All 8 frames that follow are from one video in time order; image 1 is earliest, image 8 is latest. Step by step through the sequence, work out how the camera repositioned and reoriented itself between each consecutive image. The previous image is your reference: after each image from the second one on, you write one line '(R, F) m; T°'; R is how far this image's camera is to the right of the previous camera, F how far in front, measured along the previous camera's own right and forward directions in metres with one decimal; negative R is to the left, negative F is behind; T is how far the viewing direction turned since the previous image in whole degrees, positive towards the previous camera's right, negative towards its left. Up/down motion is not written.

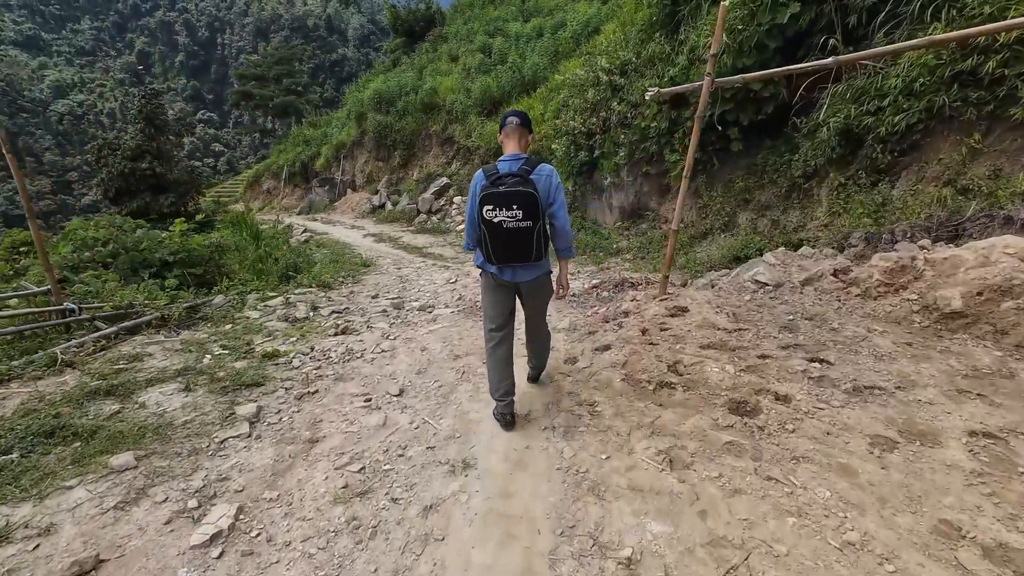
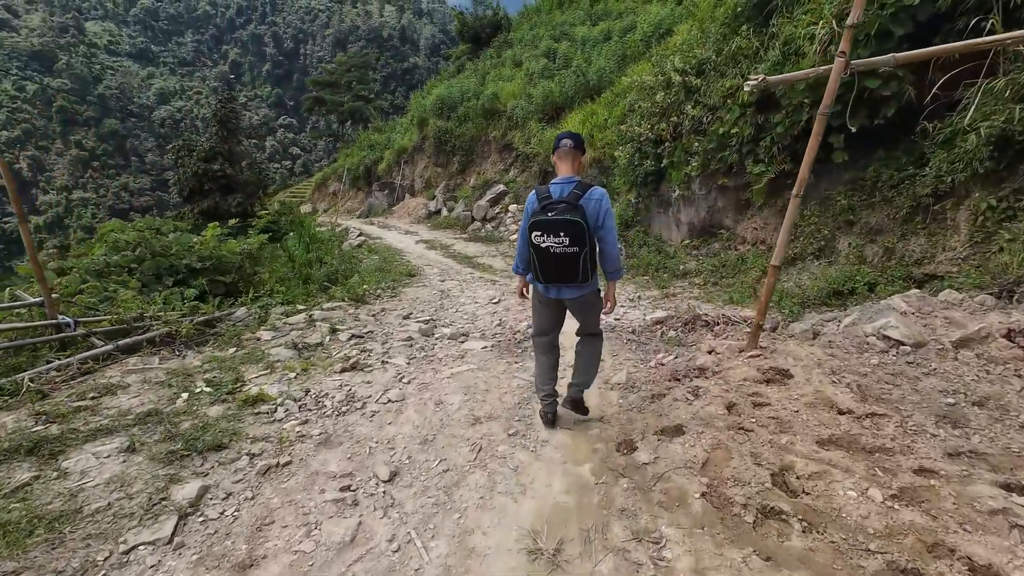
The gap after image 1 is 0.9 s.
(+0.1, +0.9) m; -7°
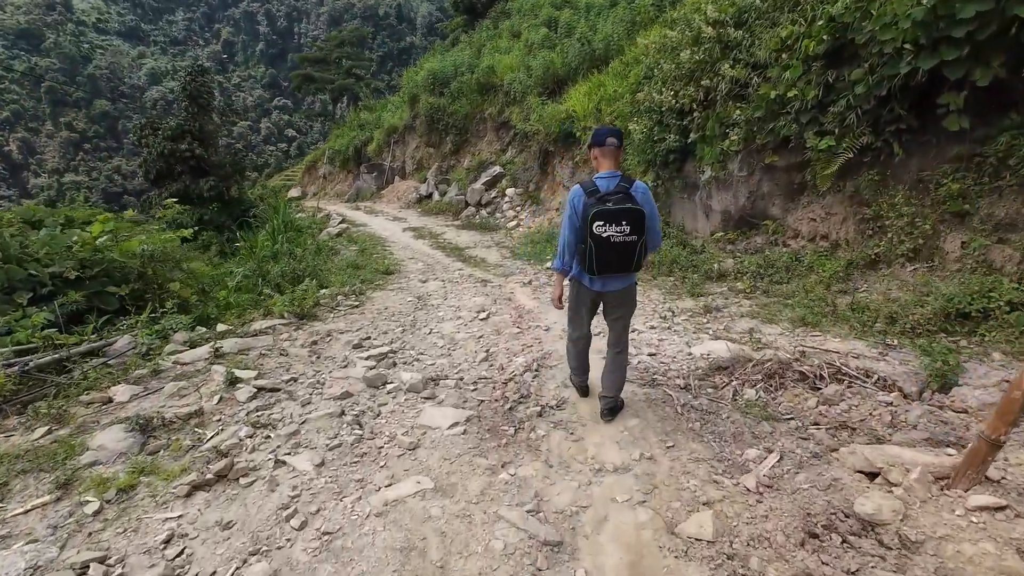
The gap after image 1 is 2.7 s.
(+0.1, +1.7) m; 0°
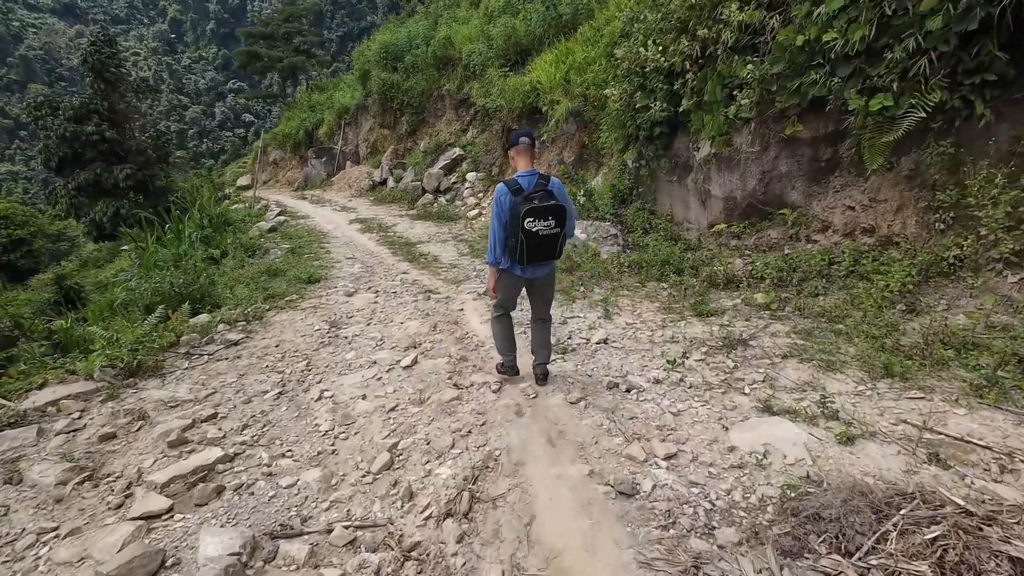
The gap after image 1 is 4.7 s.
(+0.3, +1.7) m; +3°
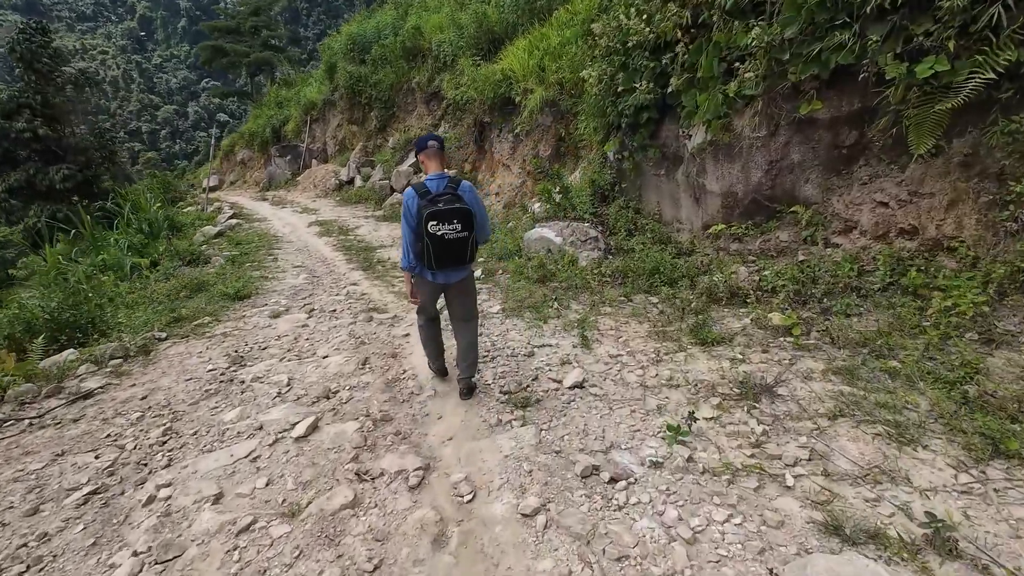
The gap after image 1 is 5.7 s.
(+0.3, +1.0) m; +2°
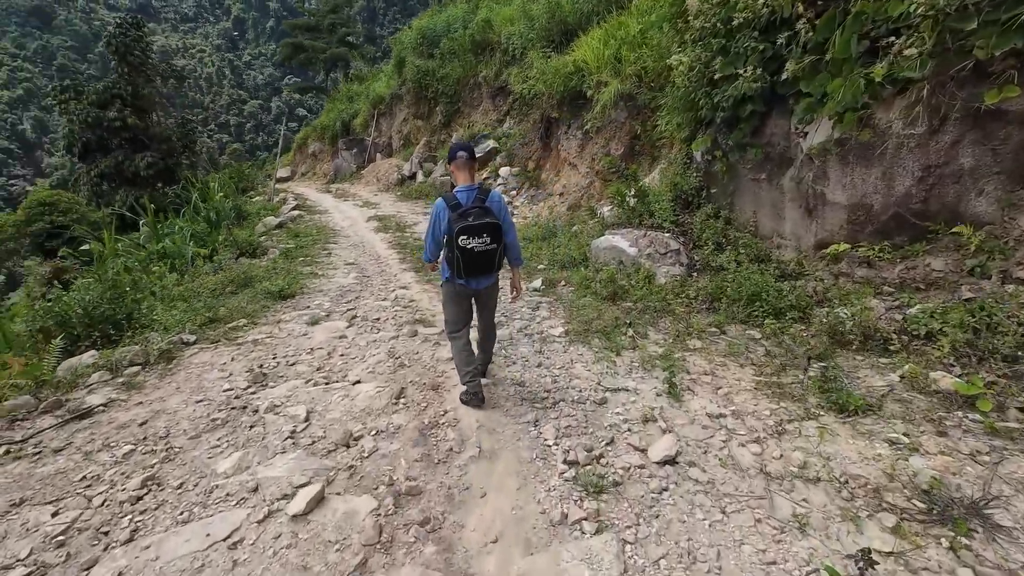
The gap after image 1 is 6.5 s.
(-0.1, +0.7) m; -7°
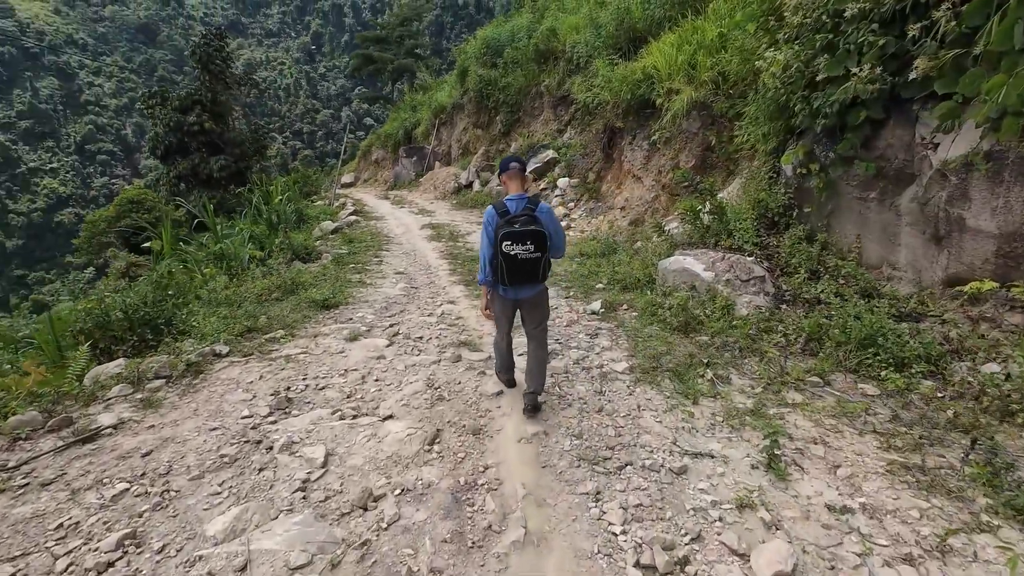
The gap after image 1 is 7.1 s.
(-0.1, +0.5) m; -6°
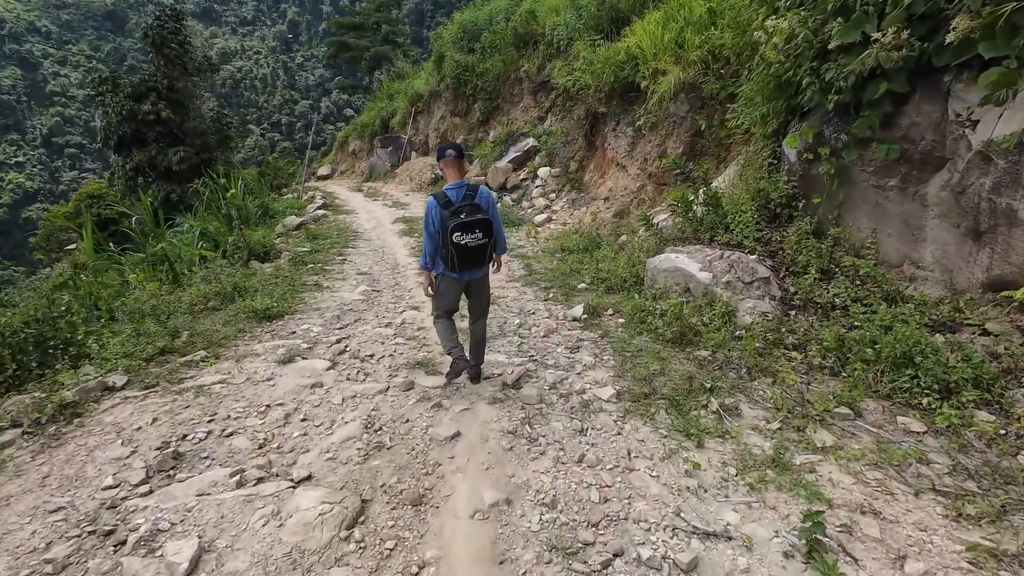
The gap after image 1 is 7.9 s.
(+0.2, +0.7) m; +2°
